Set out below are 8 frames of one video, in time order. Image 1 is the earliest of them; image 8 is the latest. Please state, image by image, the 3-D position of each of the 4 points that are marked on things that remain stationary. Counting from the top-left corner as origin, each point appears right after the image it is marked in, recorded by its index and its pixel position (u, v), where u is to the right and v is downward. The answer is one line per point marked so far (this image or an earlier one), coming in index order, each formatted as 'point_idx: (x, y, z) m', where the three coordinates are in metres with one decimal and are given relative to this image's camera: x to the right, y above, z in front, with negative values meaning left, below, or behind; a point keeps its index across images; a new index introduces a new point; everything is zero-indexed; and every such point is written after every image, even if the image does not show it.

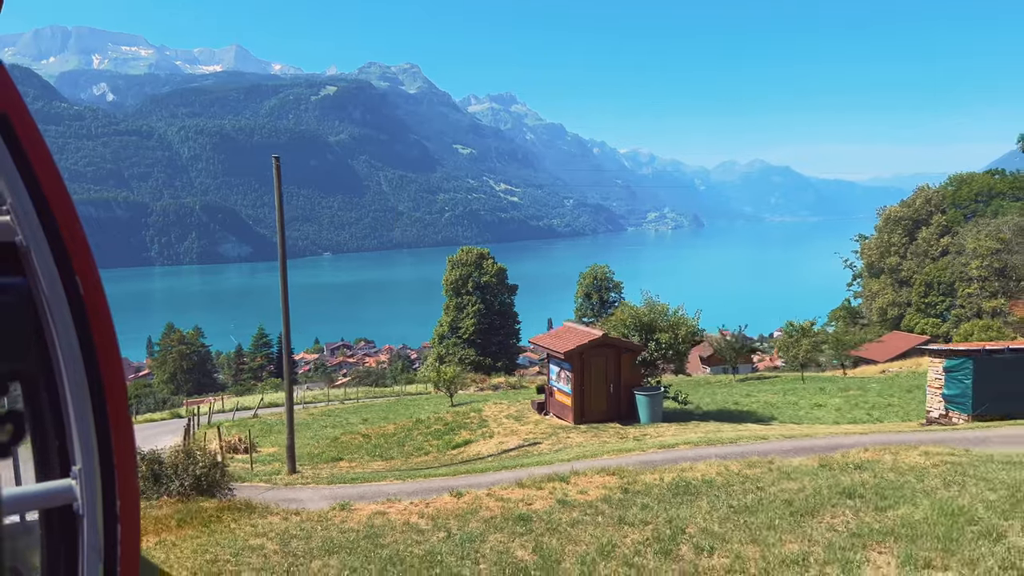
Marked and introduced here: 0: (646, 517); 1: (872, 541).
0: (+7.3, -13.1, +19.7) m
1: (+17.7, -12.9, +17.6) m
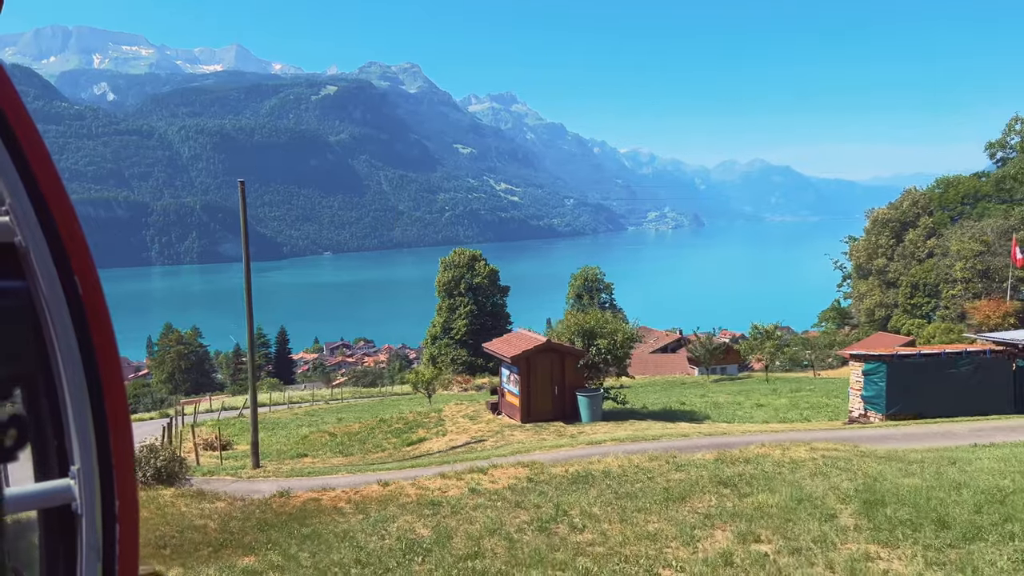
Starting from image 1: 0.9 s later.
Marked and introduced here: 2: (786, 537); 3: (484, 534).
0: (+1.6, -14.3, +22.9) m
1: (+12.0, -14.1, +20.8) m
2: (+14.2, -13.9, +19.5) m
3: (-1.6, -14.2, +19.9) m
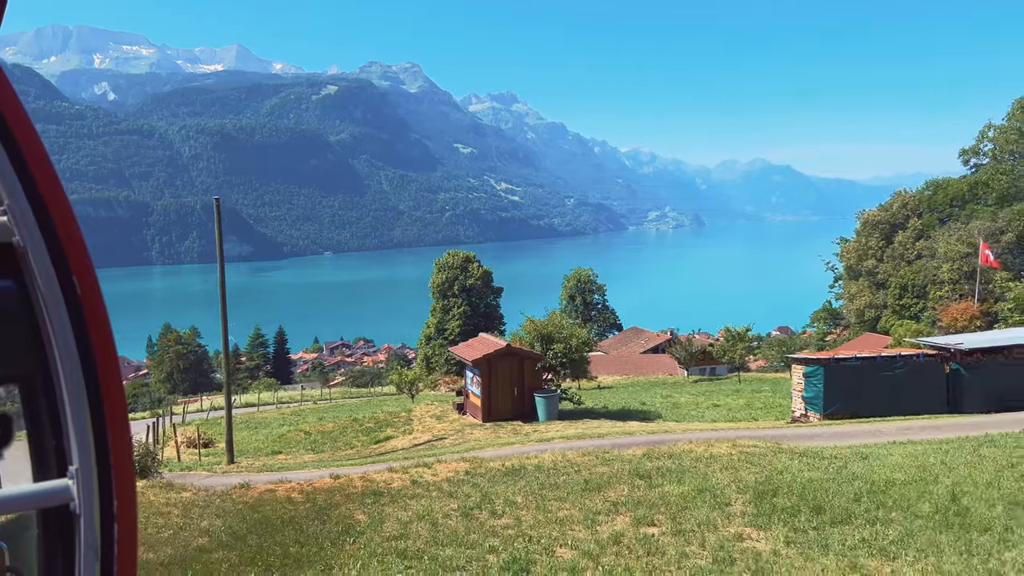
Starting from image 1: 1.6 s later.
0: (-3.3, -15.2, +25.6) m
1: (+7.1, -15.0, +23.5) m
2: (+9.3, -14.9, +22.2) m
3: (-6.5, -15.2, +22.6) m
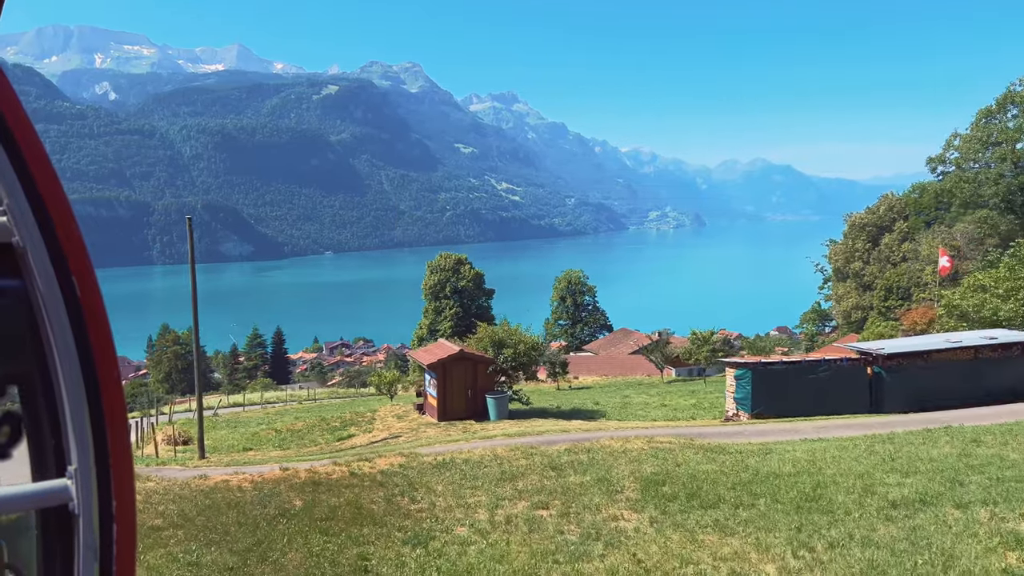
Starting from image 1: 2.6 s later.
0: (-9.8, -16.5, +29.2) m
1: (+0.6, -16.3, +27.1) m
2: (+2.9, -16.2, +25.8) m
3: (-13.0, -16.5, +26.2) m
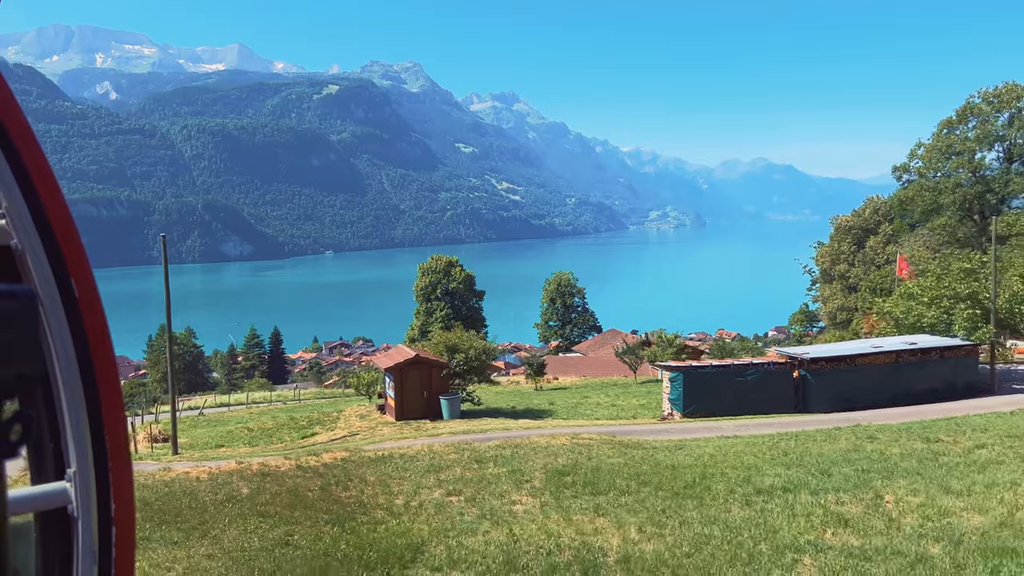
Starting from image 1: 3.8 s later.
0: (-16.9, -17.9, +33.2) m
1: (-6.5, -17.7, +31.1) m
2: (-4.3, -17.6, +29.7) m
3: (-20.2, -17.9, +30.2) m
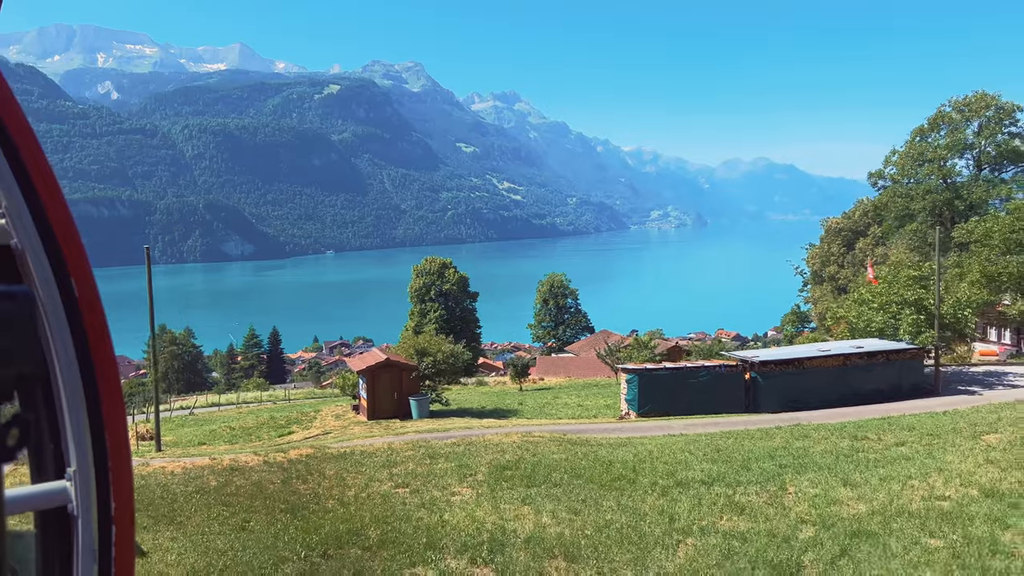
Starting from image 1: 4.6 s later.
0: (-22.4, -19.0, +36.4) m
1: (-12.0, -18.9, +34.2) m
2: (-9.8, -18.7, +32.9) m
3: (-25.7, -19.0, +33.3) m
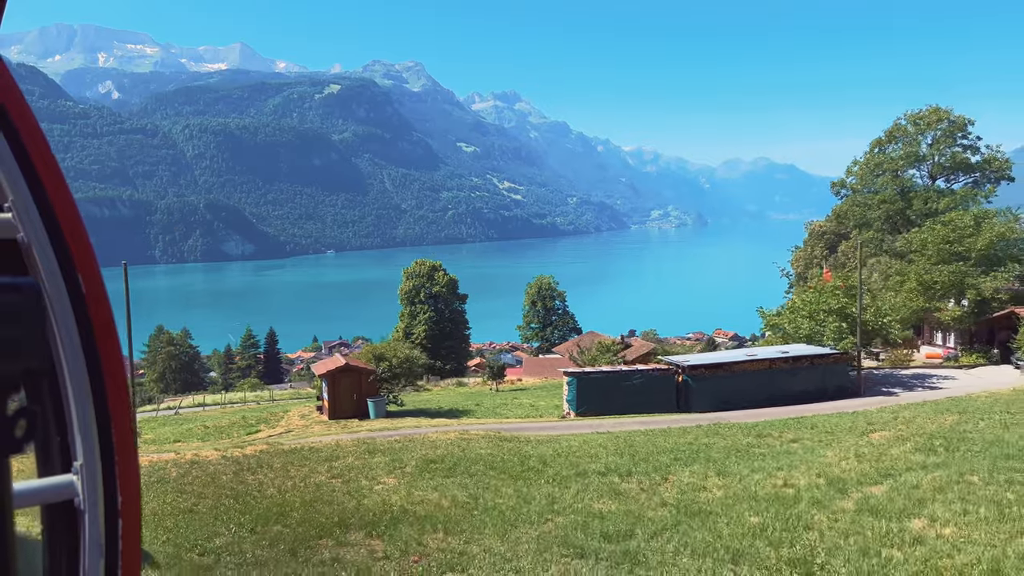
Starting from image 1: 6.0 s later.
0: (-31.1, -20.8, +41.2) m
1: (-20.7, -20.6, +39.0) m
2: (-18.5, -20.5, +37.7) m
3: (-34.3, -20.8, +38.1) m
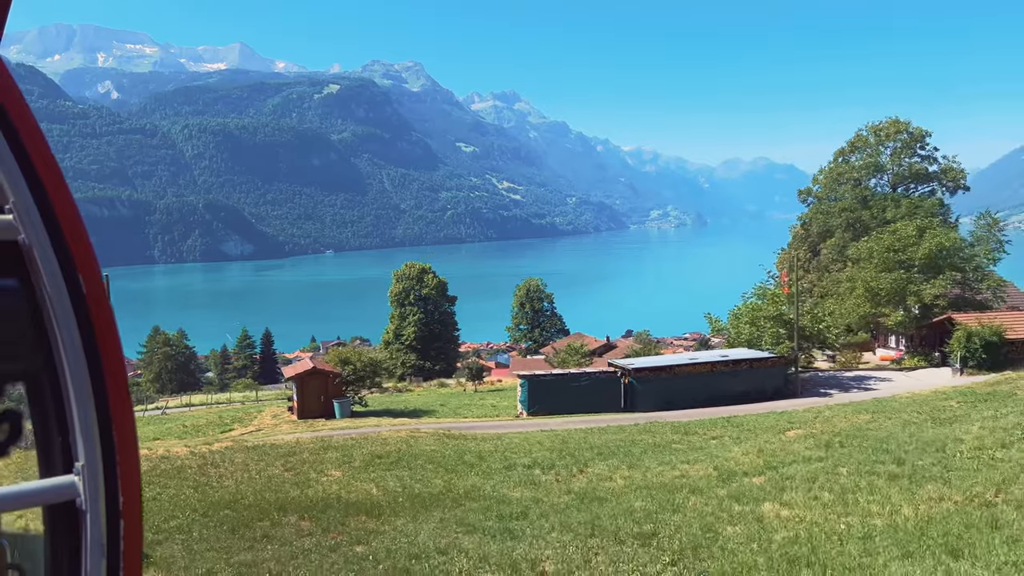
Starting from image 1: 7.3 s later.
0: (-39.1, -22.4, +45.6) m
1: (-28.7, -22.2, +43.4) m
2: (-26.5, -22.0, +42.1) m
3: (-42.3, -22.4, +42.5) m
